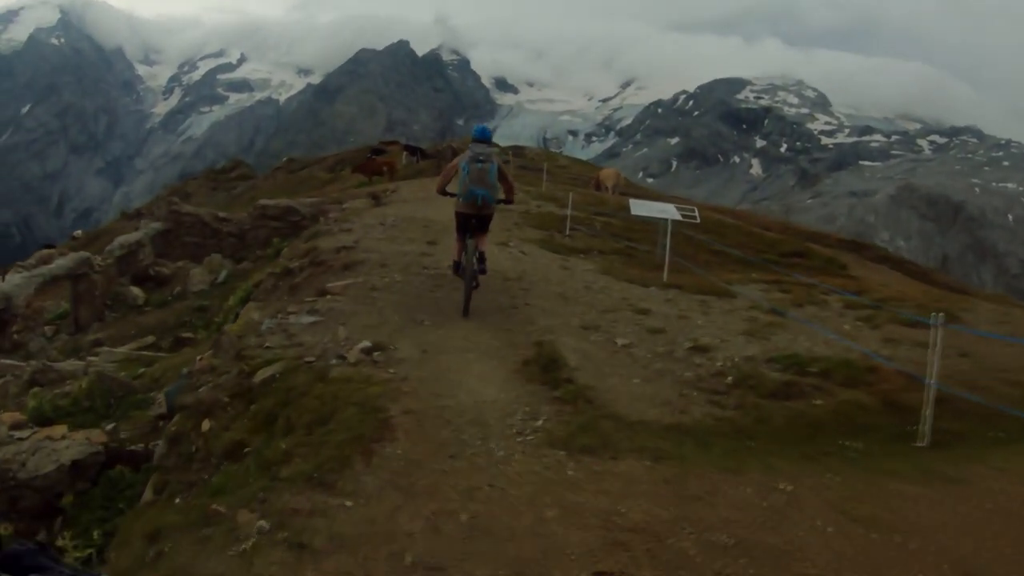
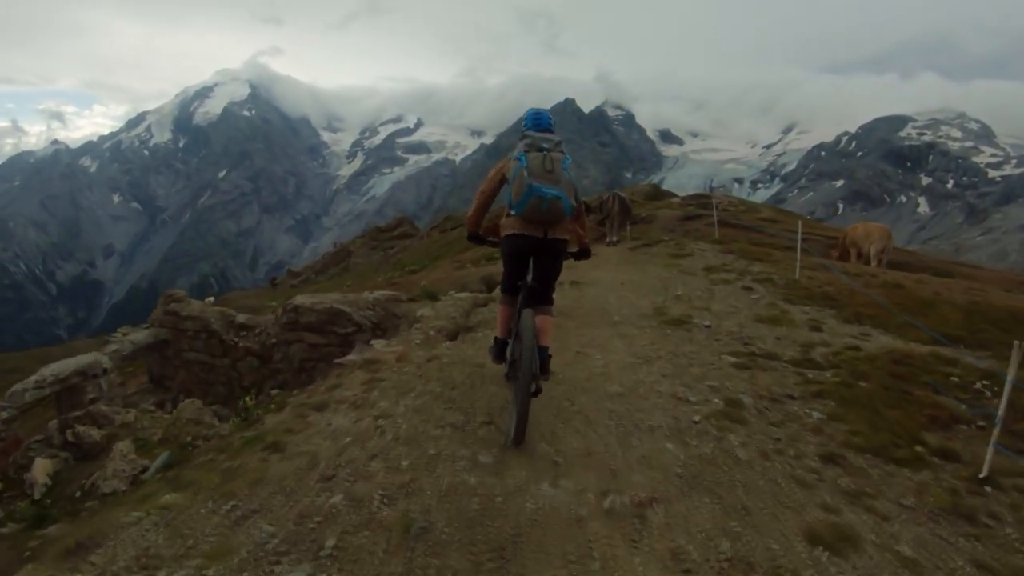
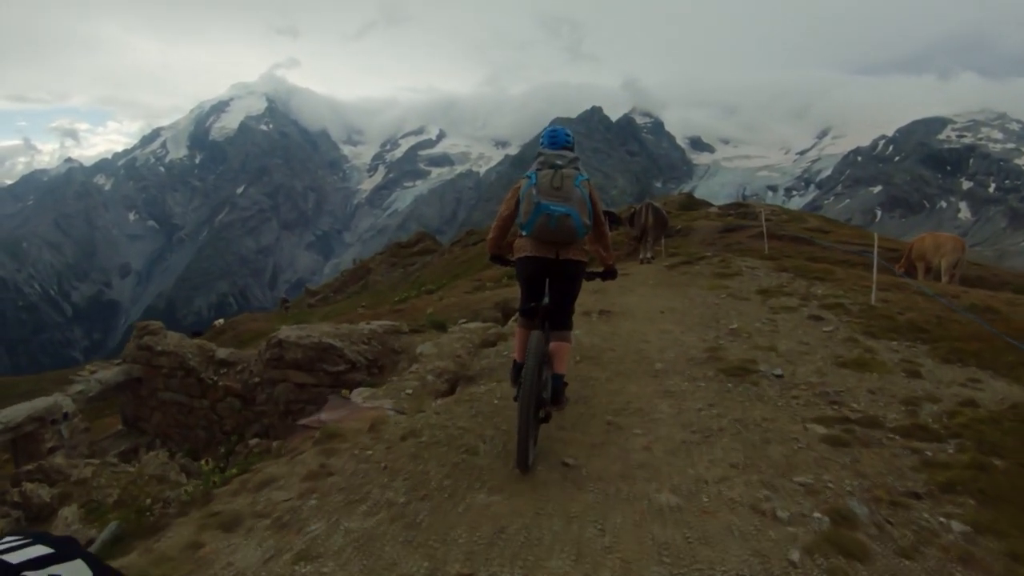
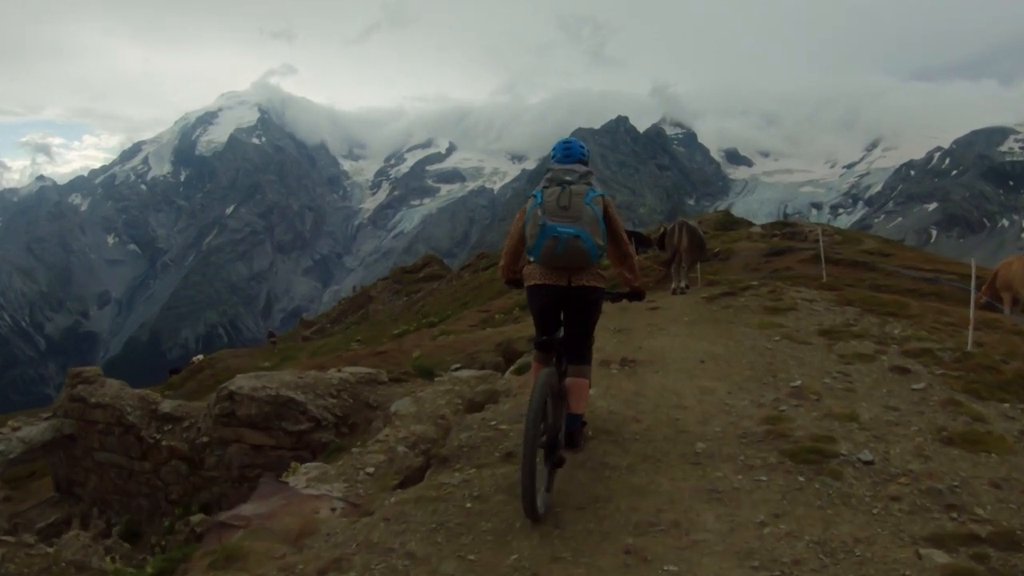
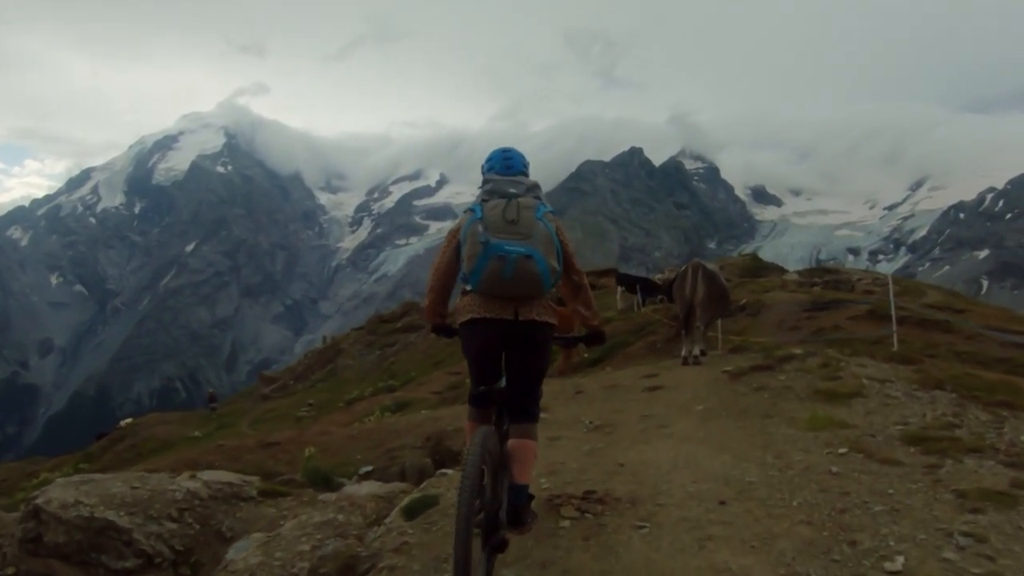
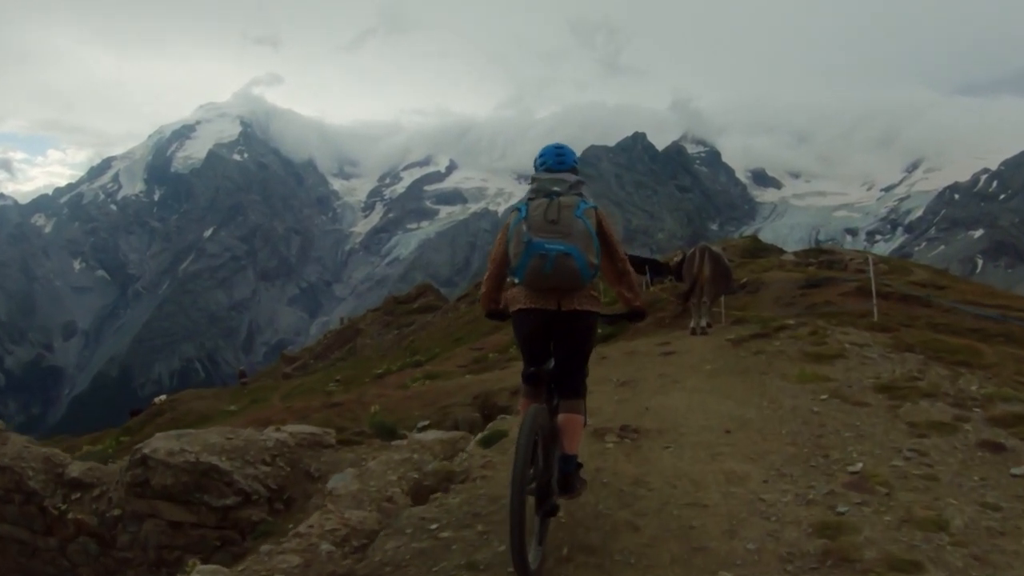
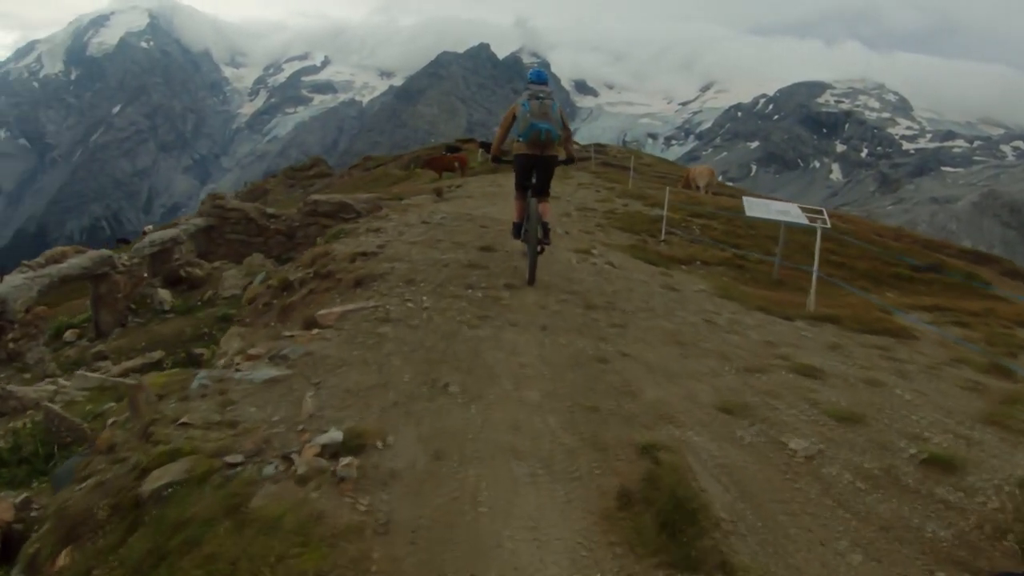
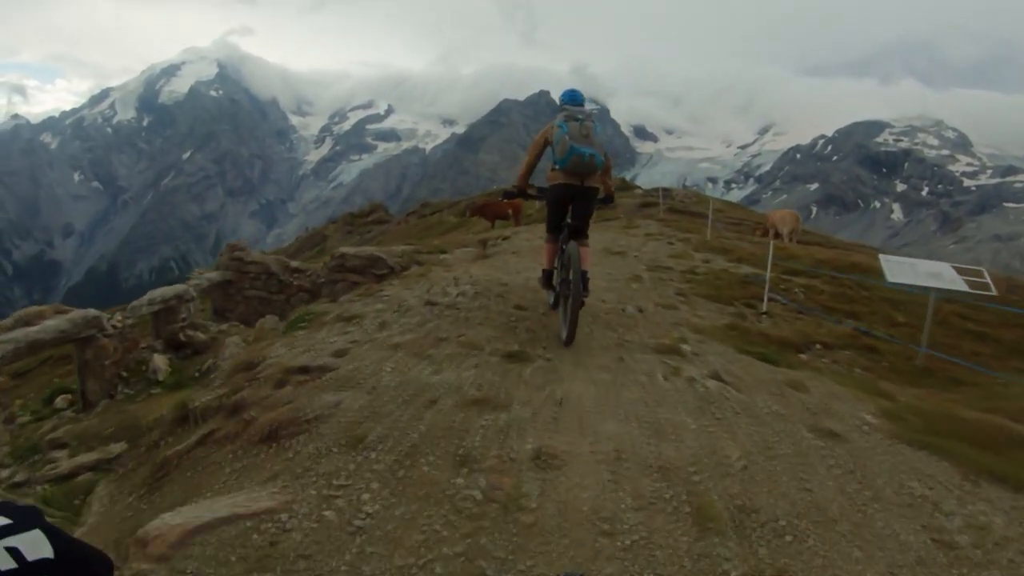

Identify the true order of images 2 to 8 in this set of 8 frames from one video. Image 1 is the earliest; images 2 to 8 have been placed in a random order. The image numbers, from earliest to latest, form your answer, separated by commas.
7, 8, 2, 3, 4, 6, 5
